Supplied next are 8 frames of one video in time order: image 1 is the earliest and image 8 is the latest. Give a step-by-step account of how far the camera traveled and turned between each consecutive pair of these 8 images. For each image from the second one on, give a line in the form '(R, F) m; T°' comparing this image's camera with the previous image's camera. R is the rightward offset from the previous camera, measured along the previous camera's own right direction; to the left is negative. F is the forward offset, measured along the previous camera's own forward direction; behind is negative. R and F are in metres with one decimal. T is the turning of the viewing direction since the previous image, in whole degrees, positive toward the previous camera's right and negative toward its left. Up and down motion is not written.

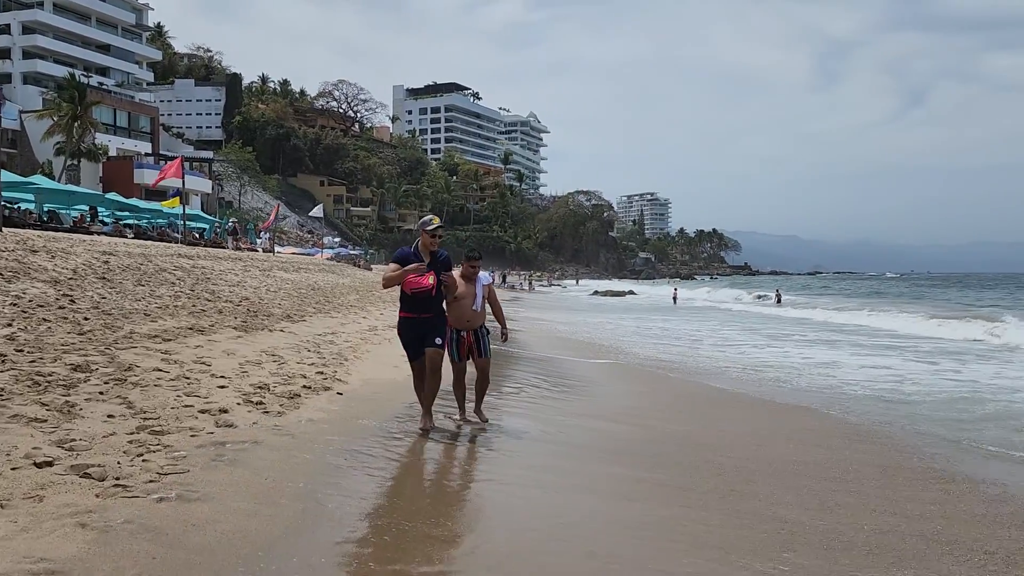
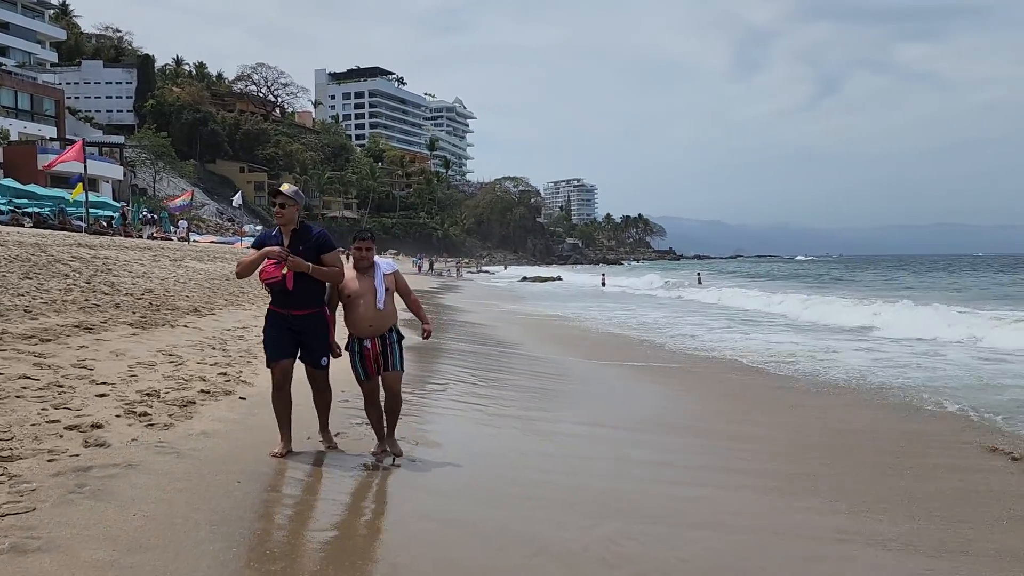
(0.0, +0.5) m; +5°
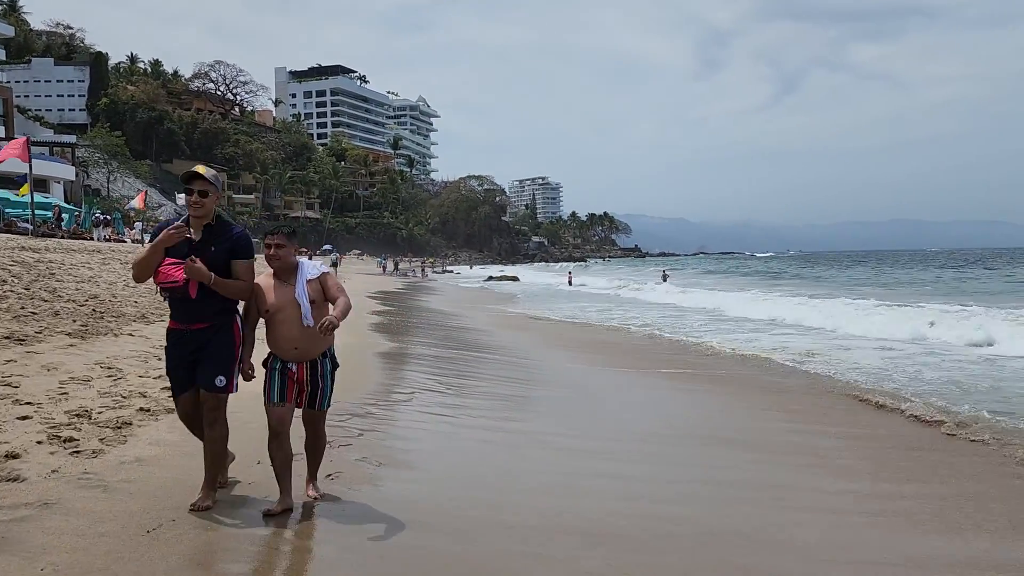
(0.0, +0.4) m; +2°
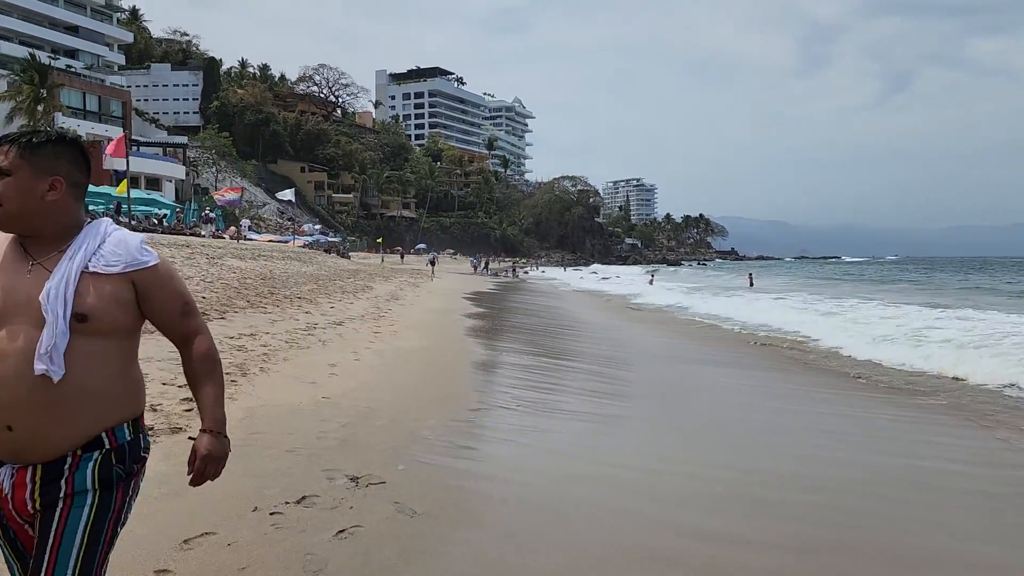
(+0.1, +1.1) m; -7°
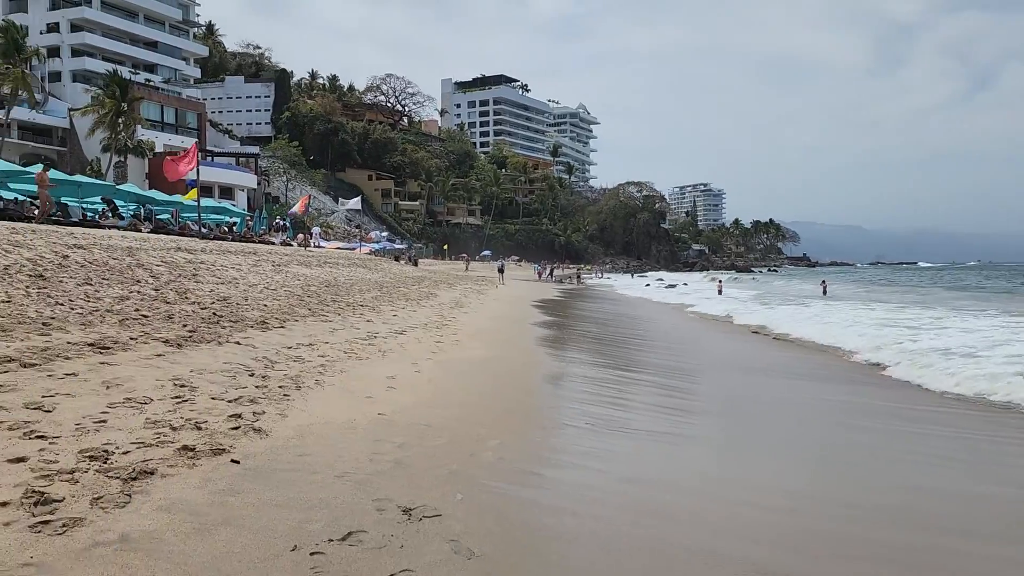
(0.0, +0.4) m; -5°
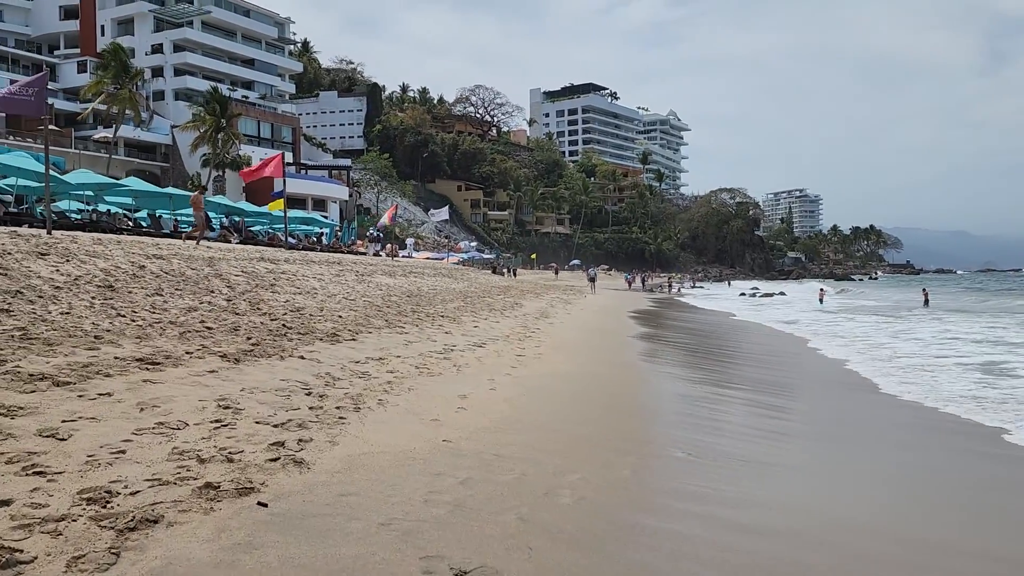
(0.0, +0.7) m; -6°
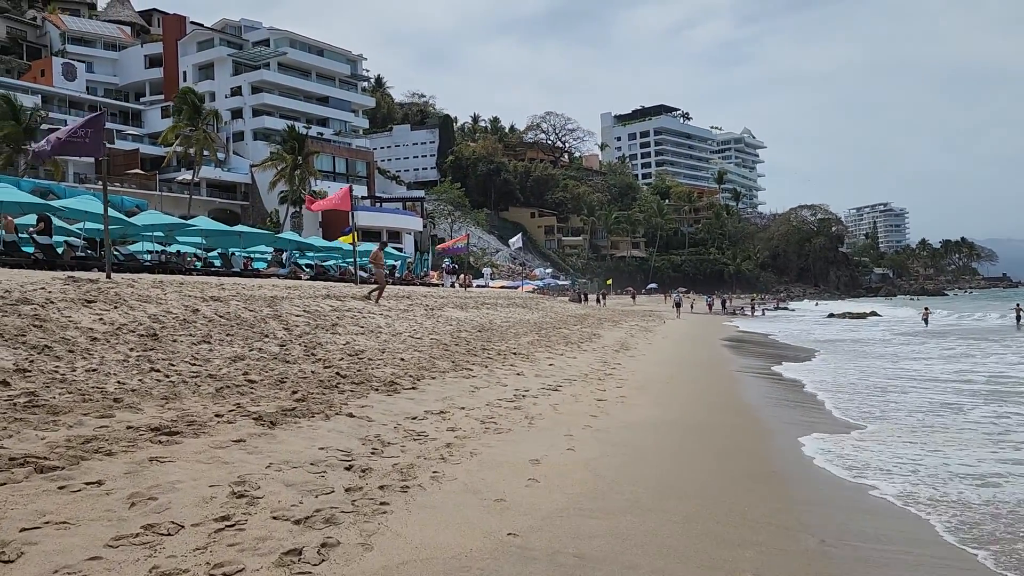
(0.0, +1.0) m; -5°
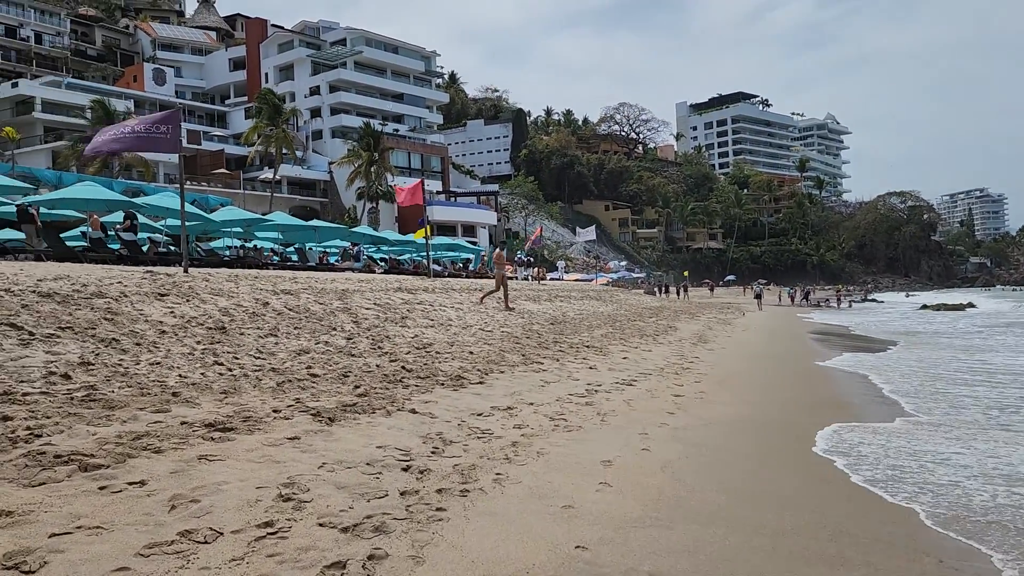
(0.0, +0.4) m; -5°
